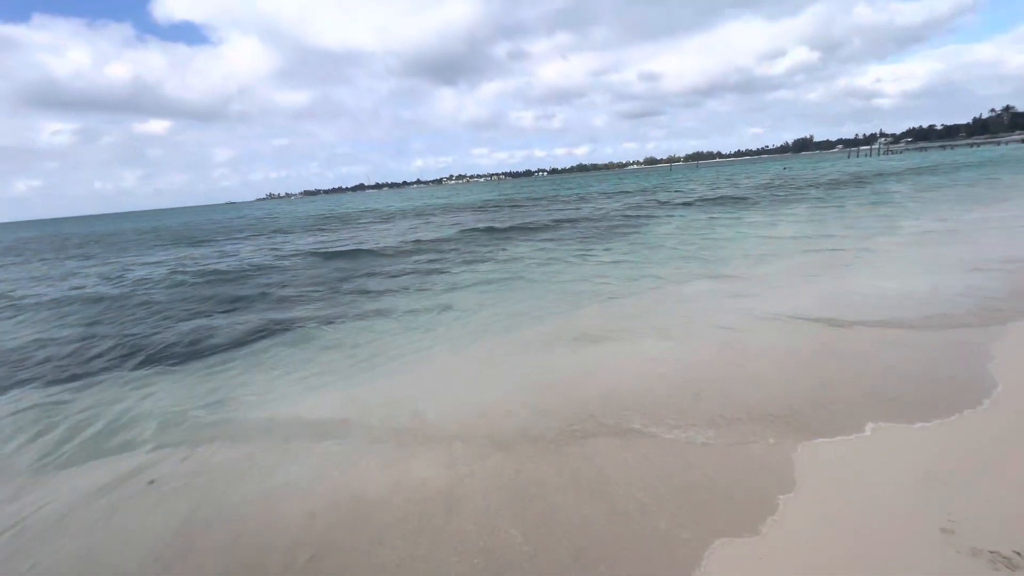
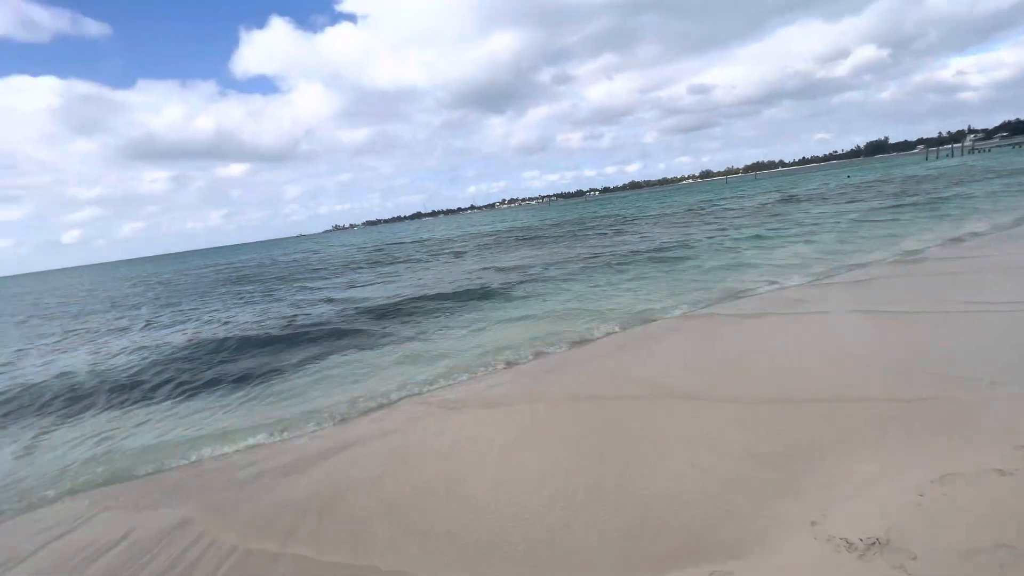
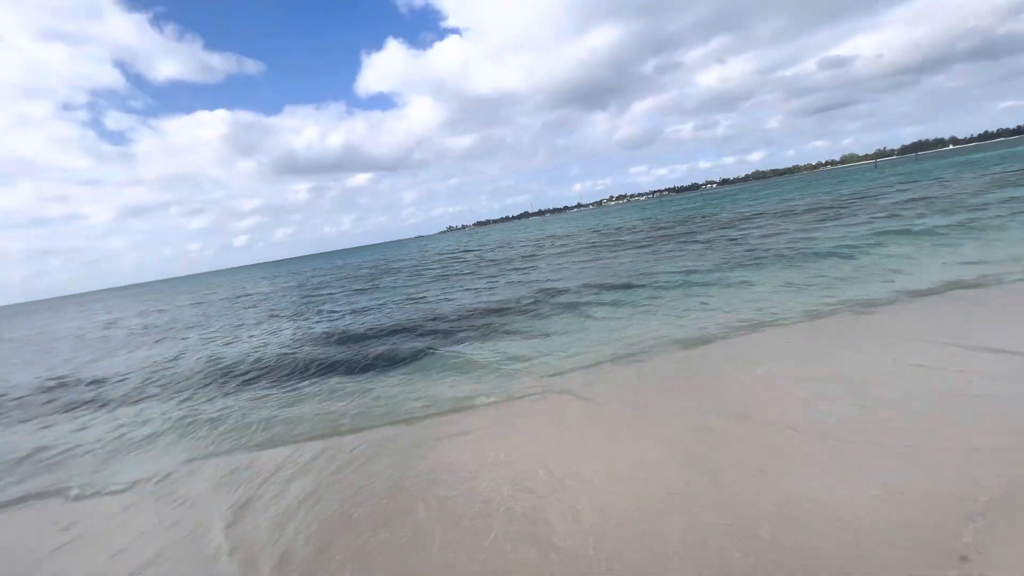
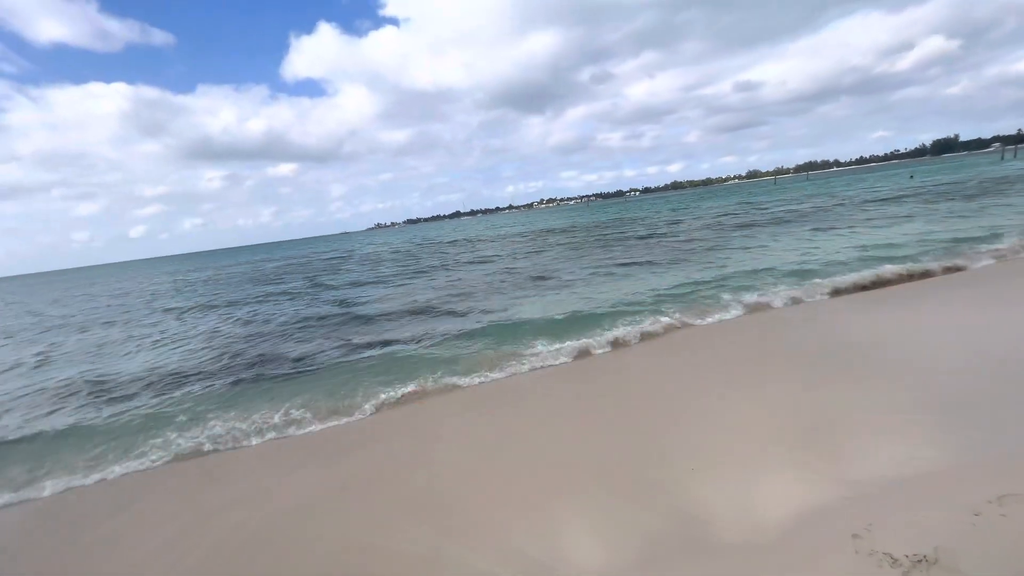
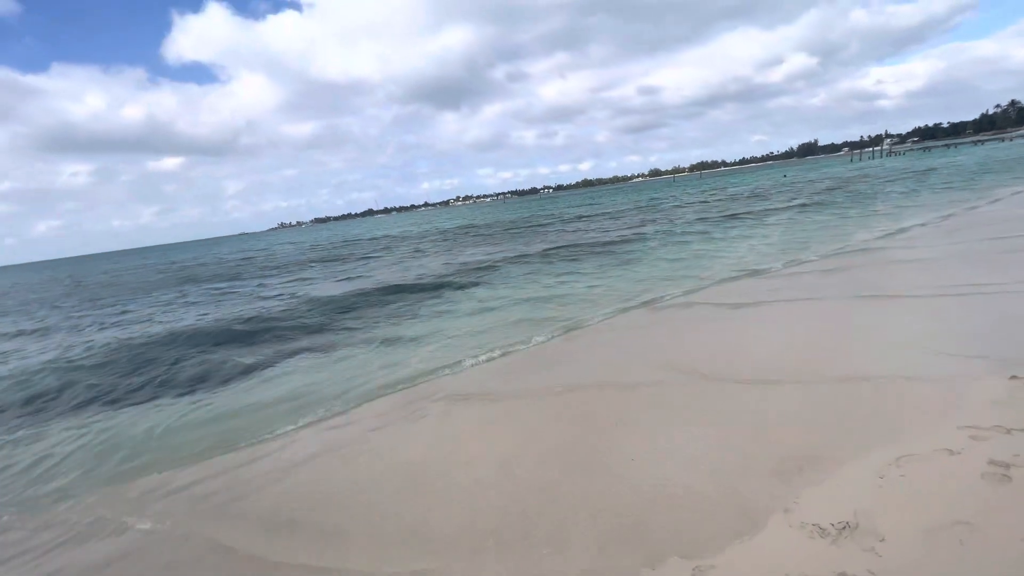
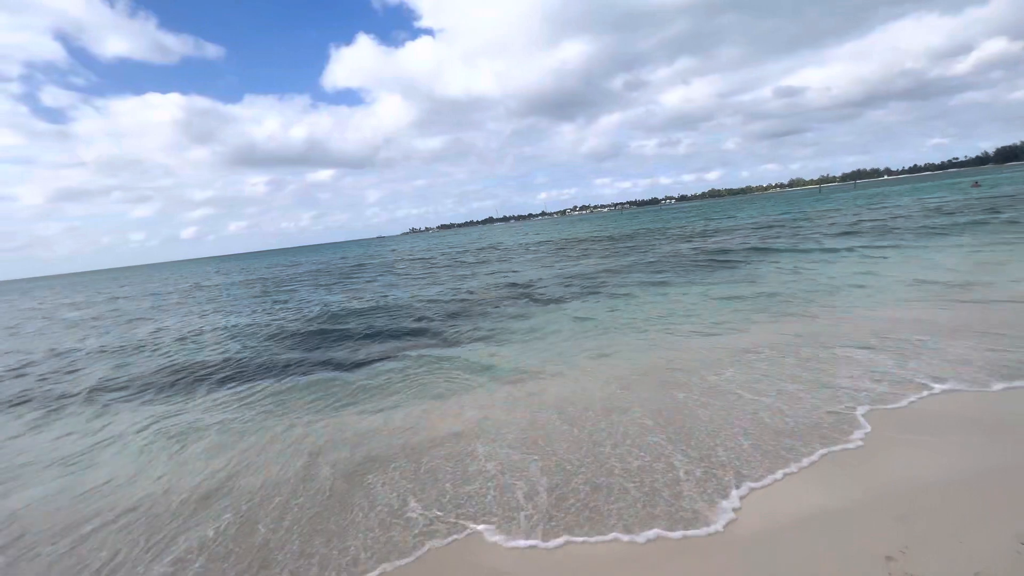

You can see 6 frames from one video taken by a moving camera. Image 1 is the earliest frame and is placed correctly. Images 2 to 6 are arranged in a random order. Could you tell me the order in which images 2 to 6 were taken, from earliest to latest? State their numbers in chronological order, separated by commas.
5, 2, 4, 6, 3
